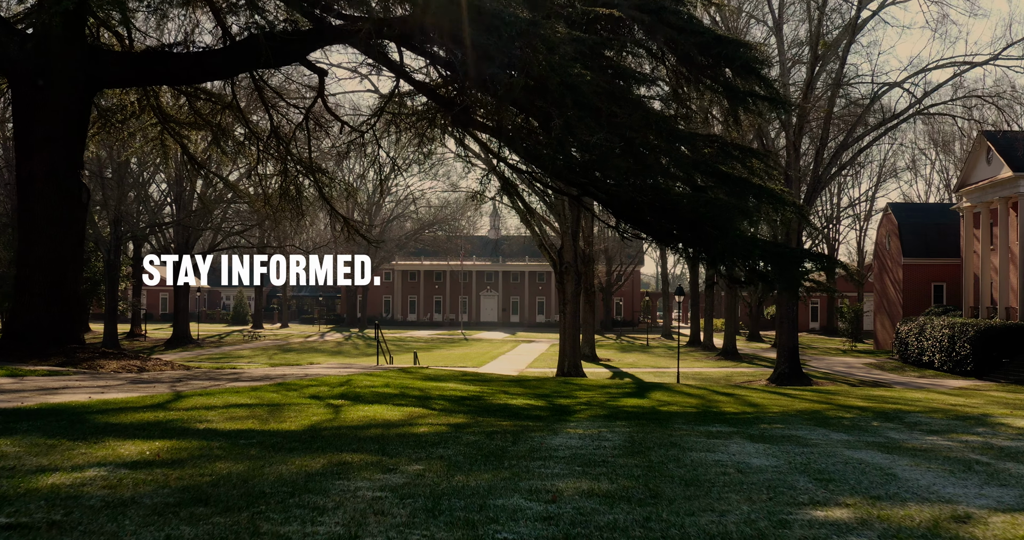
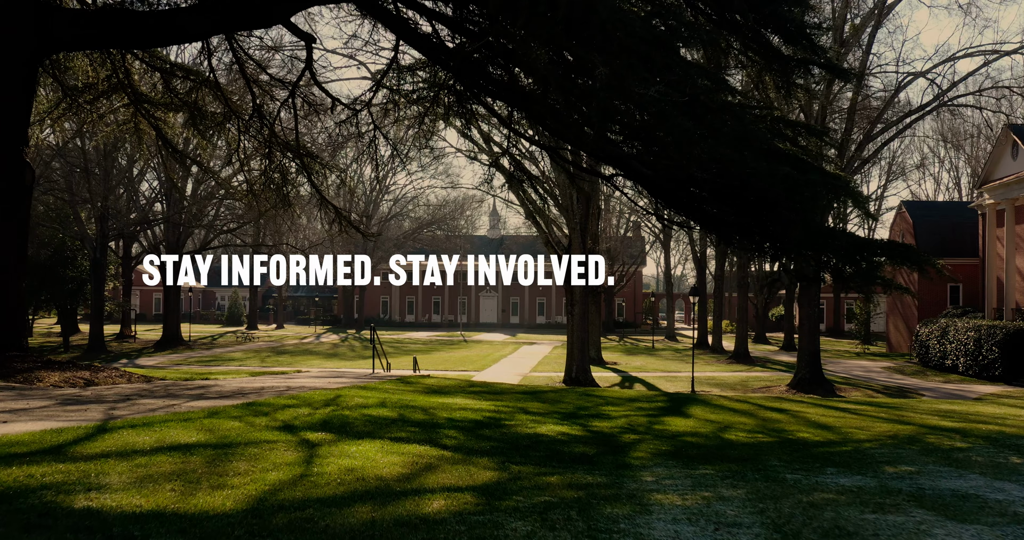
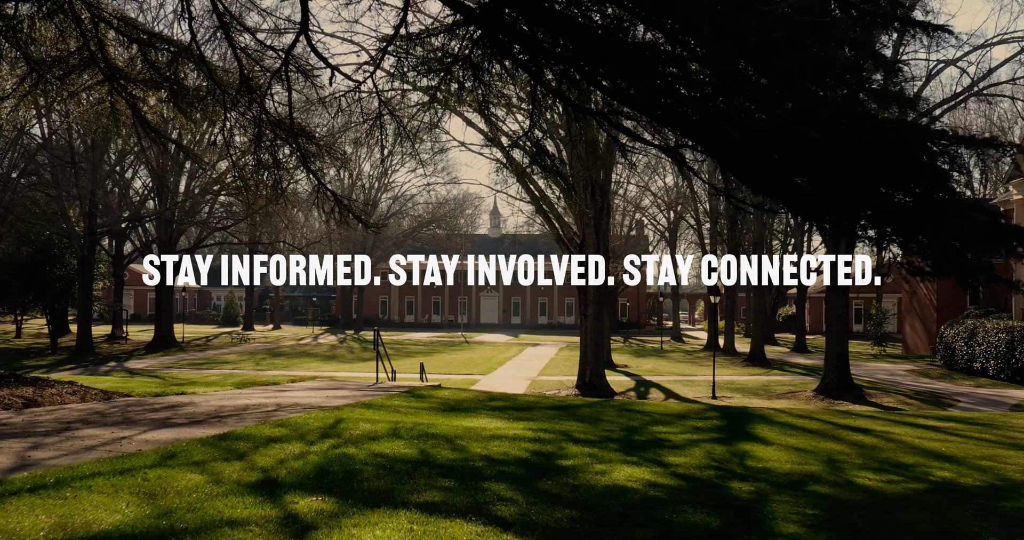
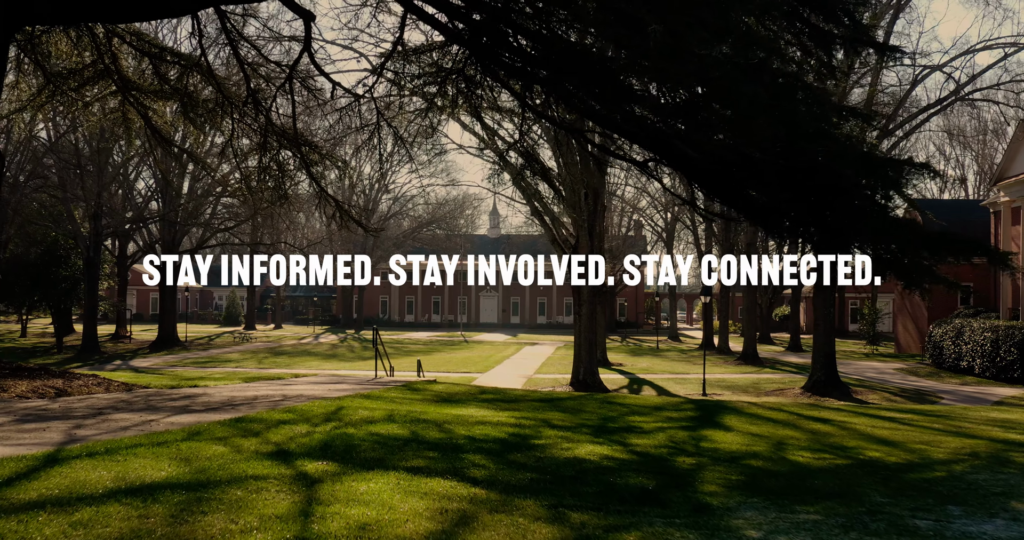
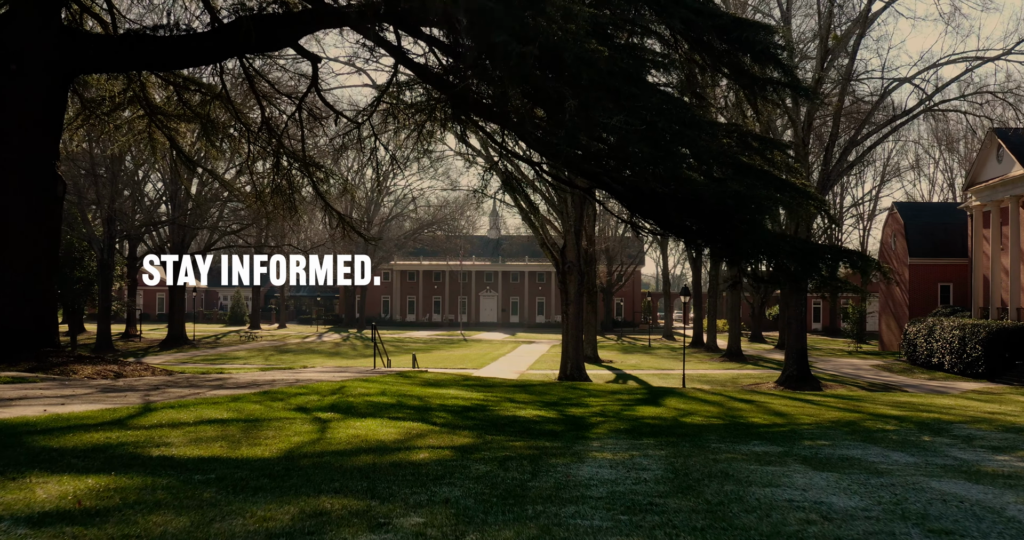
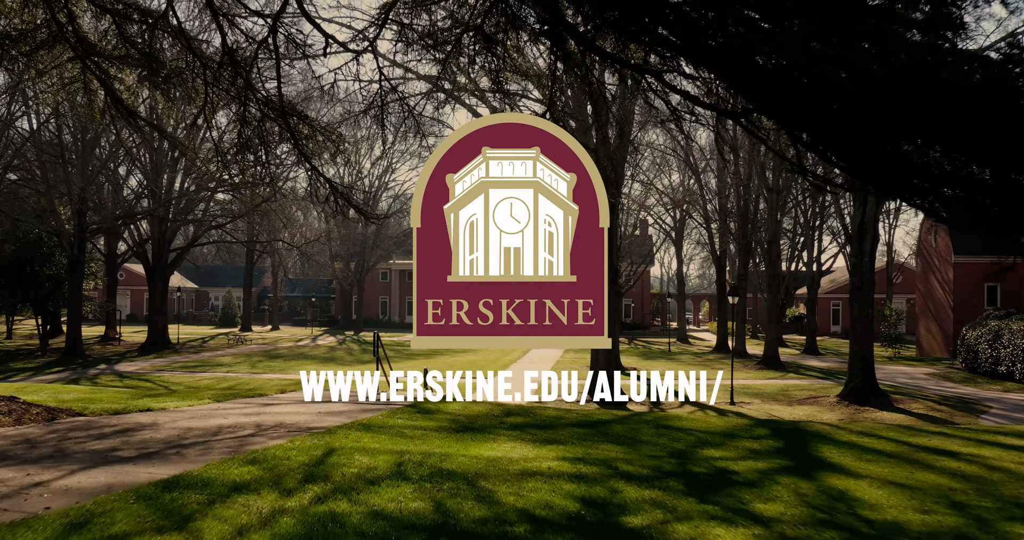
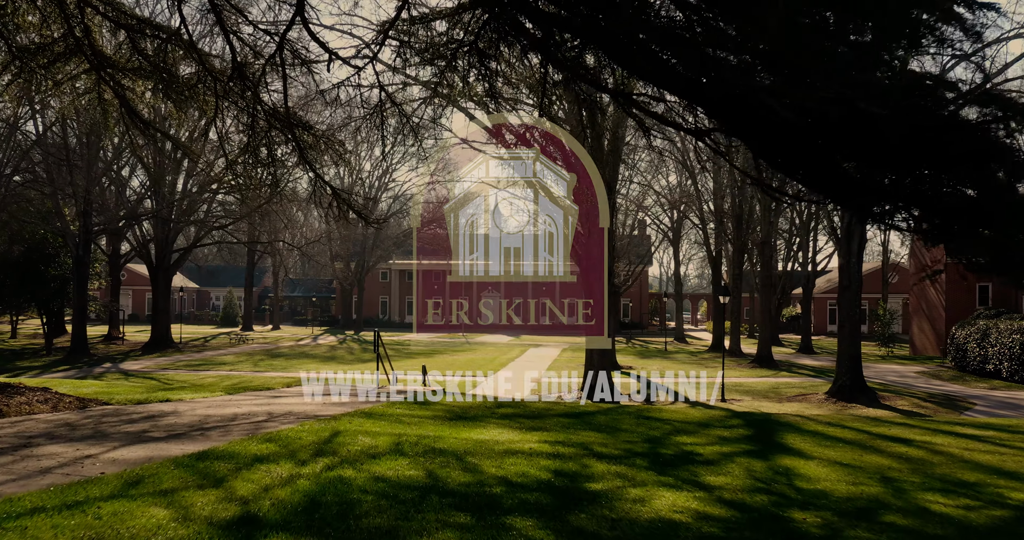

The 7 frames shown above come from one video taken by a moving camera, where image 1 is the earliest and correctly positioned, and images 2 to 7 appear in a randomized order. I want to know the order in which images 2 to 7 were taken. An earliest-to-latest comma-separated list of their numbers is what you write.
5, 2, 4, 3, 7, 6
